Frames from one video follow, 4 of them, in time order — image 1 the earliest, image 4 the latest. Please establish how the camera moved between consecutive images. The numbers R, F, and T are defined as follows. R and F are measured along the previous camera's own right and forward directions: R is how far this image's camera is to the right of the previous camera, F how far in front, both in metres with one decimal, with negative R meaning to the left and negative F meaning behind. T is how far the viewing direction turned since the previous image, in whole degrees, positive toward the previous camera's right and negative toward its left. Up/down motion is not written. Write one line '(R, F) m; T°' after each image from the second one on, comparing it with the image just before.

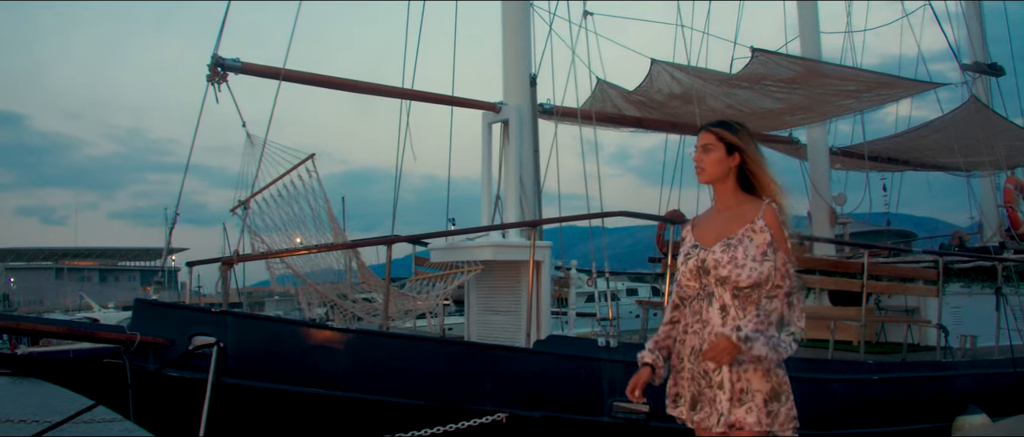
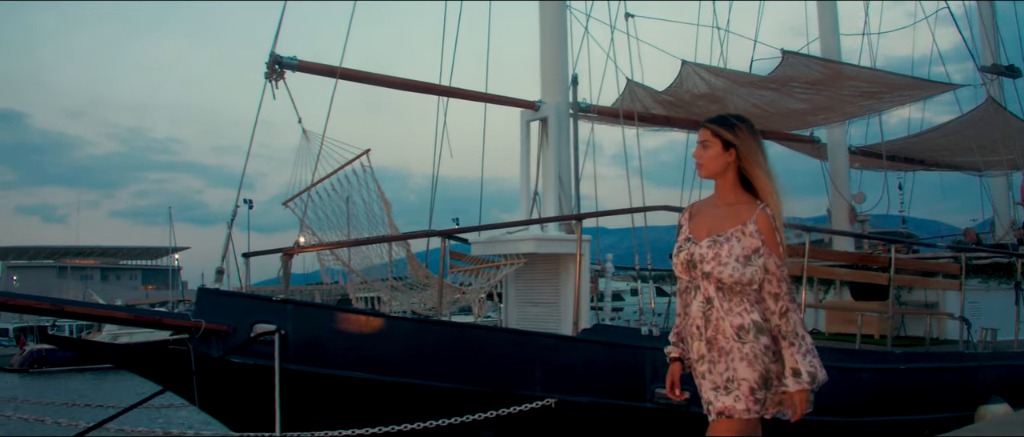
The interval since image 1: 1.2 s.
(-0.3, -0.2) m; 0°
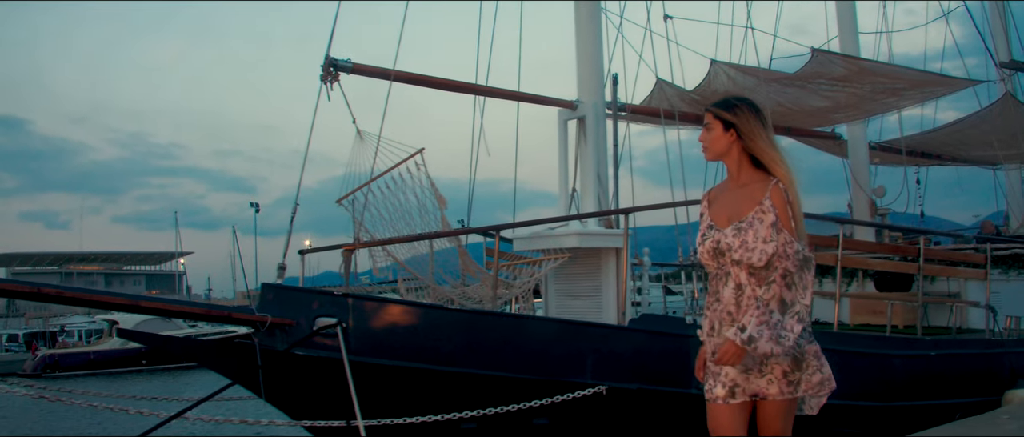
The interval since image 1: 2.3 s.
(-0.3, -0.2) m; 0°
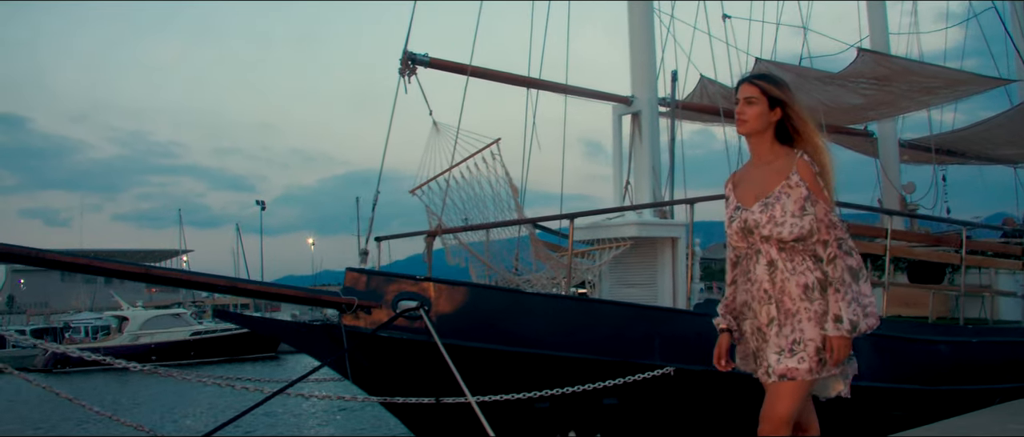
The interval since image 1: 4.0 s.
(-0.5, -0.2) m; +1°
